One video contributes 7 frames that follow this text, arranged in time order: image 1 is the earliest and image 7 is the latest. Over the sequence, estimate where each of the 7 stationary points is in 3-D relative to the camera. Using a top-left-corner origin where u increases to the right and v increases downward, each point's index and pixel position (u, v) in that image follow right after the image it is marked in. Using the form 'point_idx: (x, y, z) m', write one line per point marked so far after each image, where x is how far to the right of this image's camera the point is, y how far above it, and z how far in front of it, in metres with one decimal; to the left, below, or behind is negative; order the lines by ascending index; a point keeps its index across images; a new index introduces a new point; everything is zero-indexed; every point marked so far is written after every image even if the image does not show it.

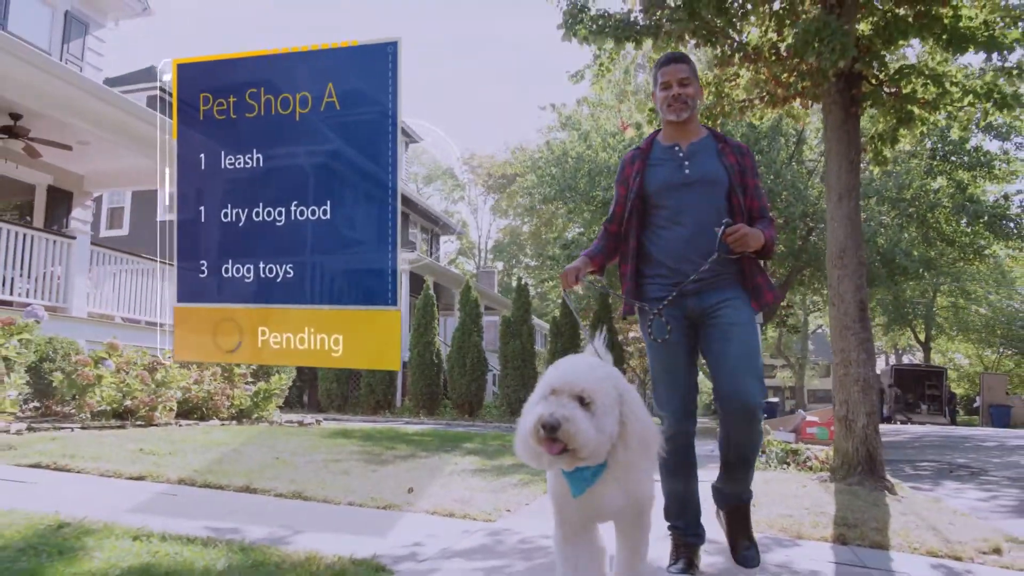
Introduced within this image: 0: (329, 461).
0: (-1.5, -1.5, +6.6) m
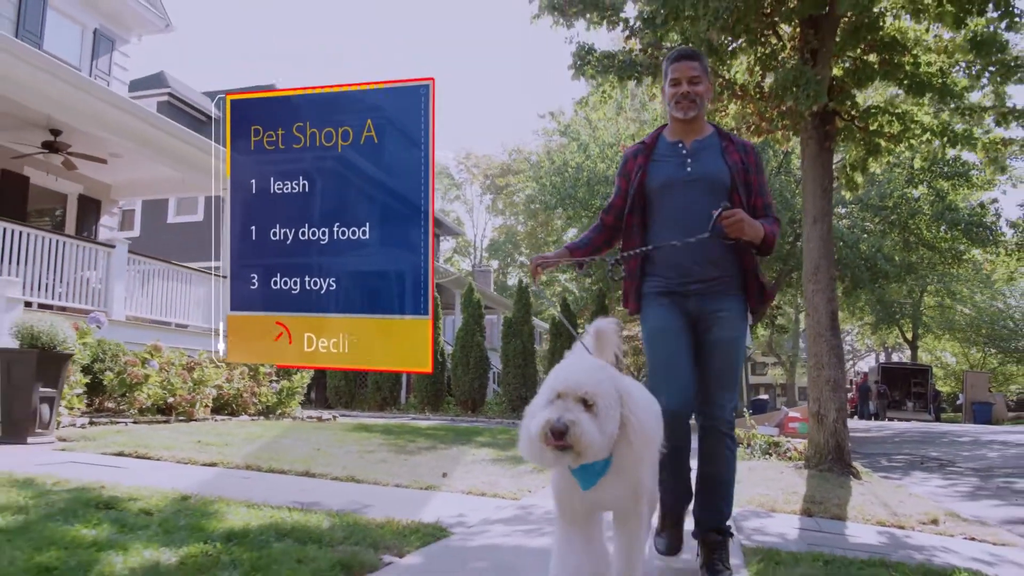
0: (-1.4, -1.6, +7.4) m
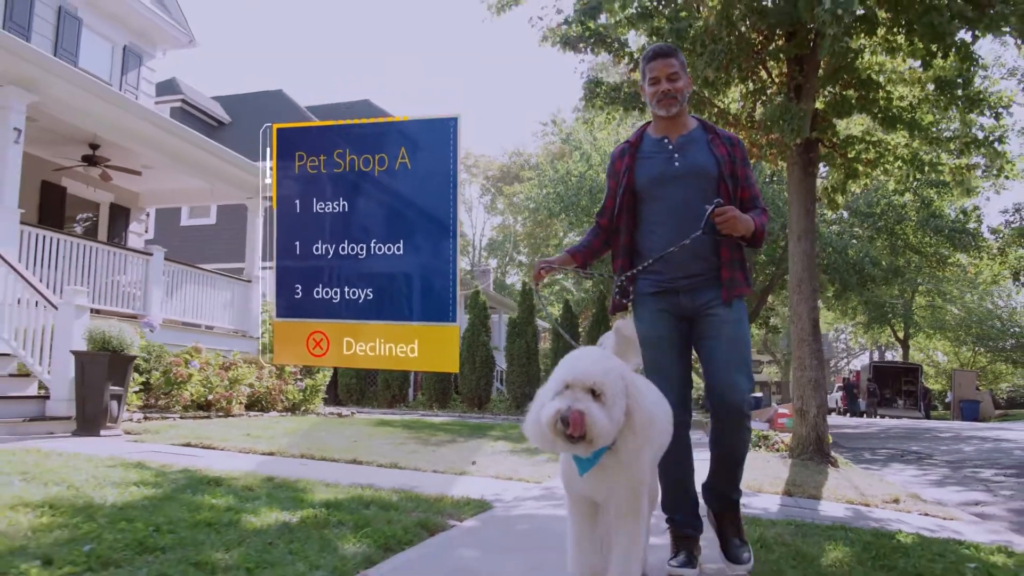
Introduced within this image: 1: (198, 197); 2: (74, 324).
0: (-1.3, -1.6, +8.2) m
1: (-6.1, +1.8, +15.1) m
2: (-4.4, -0.4, +7.8) m
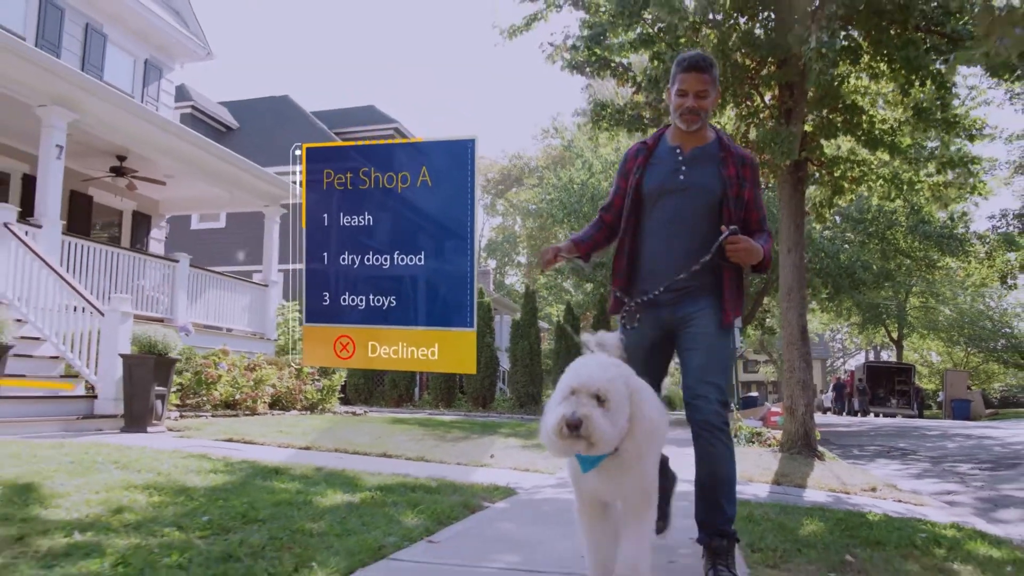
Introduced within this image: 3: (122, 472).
0: (-1.1, -1.7, +8.9) m
1: (-6.0, +1.7, +15.7) m
2: (-4.2, -0.4, +8.4) m
3: (-2.2, -1.0, +4.3) m
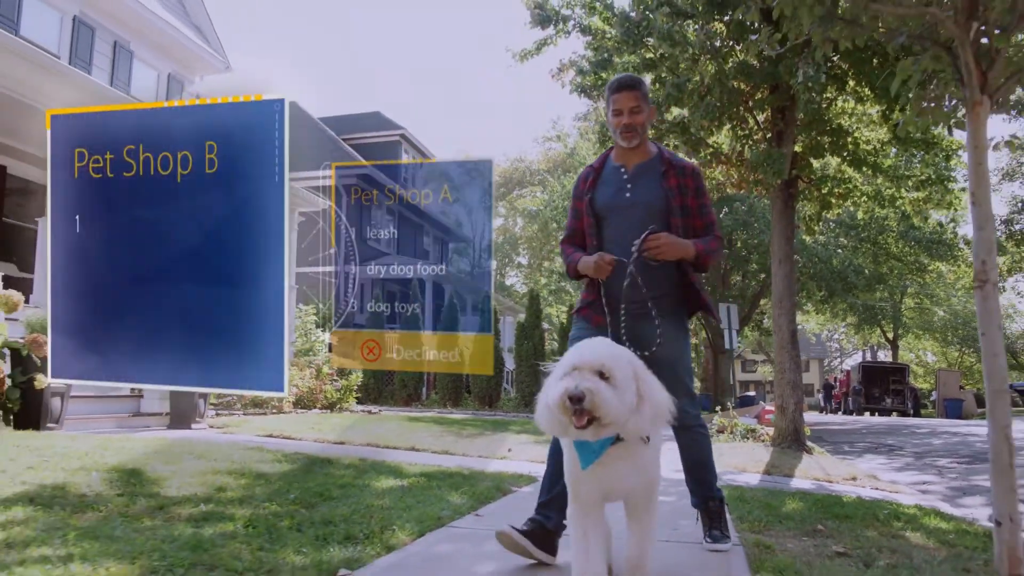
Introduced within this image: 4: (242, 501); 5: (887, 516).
0: (-1.0, -1.8, +9.6) m
1: (-5.8, +1.6, +16.4) m
2: (-4.1, -0.5, +9.1) m
3: (-2.0, -1.1, +5.1) m
4: (-1.3, -1.0, +3.8) m
5: (+2.1, -1.3, +4.4) m
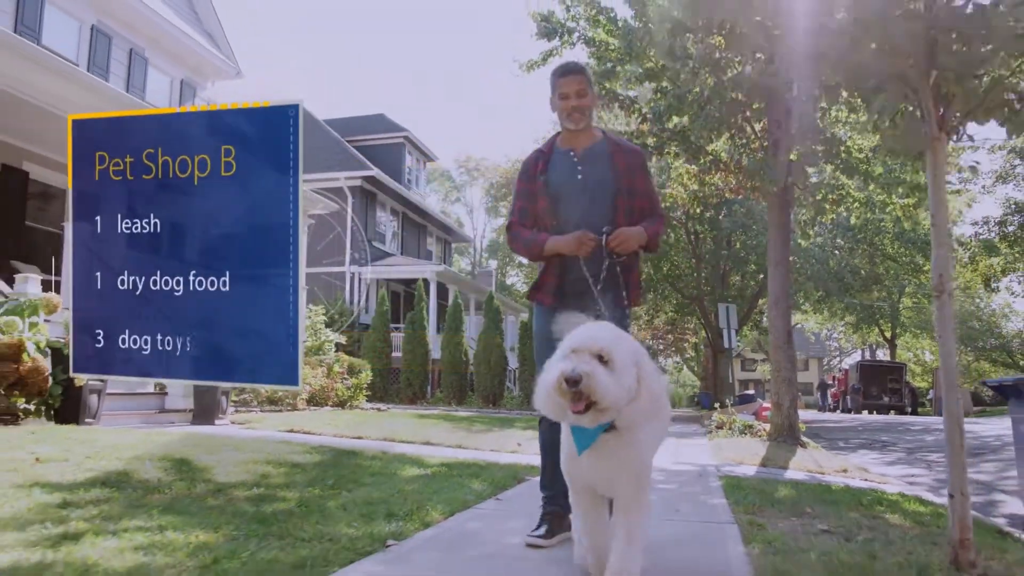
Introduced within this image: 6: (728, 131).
0: (-0.9, -1.8, +10.0) m
1: (-5.7, +1.6, +16.8) m
2: (-4.0, -0.6, +9.5) m
3: (-1.9, -1.2, +5.5) m
4: (-1.2, -1.1, +4.2) m
5: (+2.2, -1.3, +4.8) m
6: (+2.6, +1.9, +9.4) m
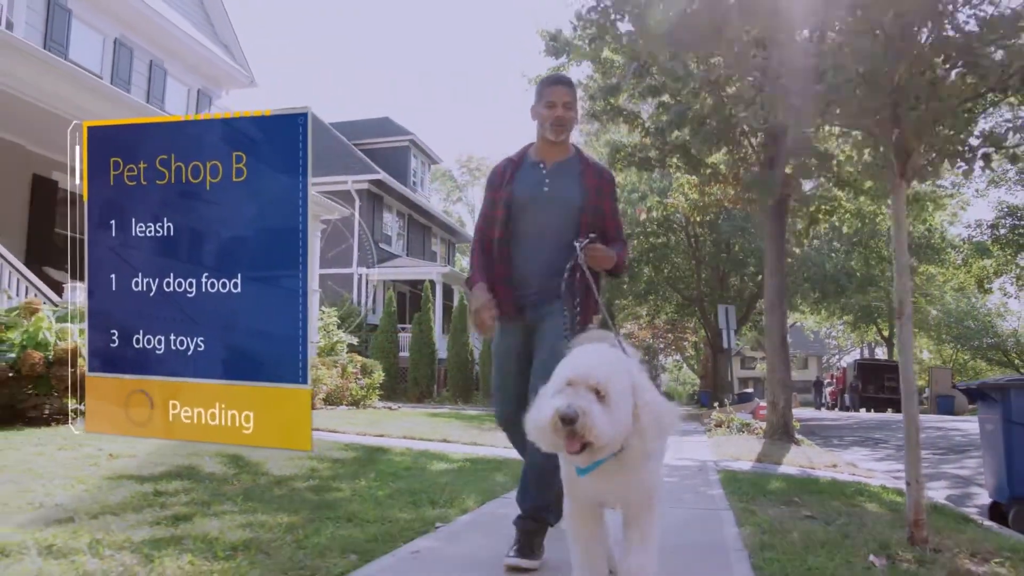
0: (-0.7, -1.9, +10.6) m
1: (-5.6, +1.5, +17.3) m
2: (-3.8, -0.6, +10.1) m
3: (-1.8, -1.2, +6.0) m
4: (-1.1, -1.2, +4.8) m
5: (+2.3, -1.4, +5.3) m
6: (+2.7, +1.8, +10.0) m
